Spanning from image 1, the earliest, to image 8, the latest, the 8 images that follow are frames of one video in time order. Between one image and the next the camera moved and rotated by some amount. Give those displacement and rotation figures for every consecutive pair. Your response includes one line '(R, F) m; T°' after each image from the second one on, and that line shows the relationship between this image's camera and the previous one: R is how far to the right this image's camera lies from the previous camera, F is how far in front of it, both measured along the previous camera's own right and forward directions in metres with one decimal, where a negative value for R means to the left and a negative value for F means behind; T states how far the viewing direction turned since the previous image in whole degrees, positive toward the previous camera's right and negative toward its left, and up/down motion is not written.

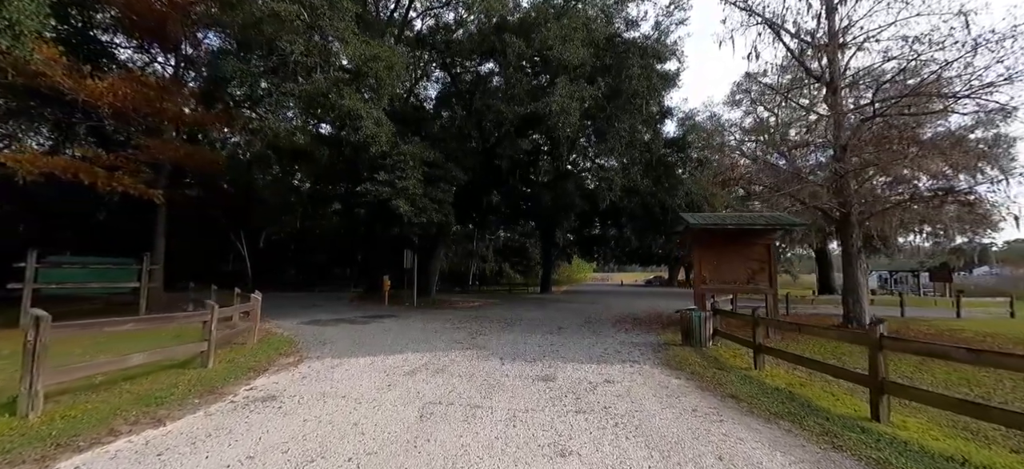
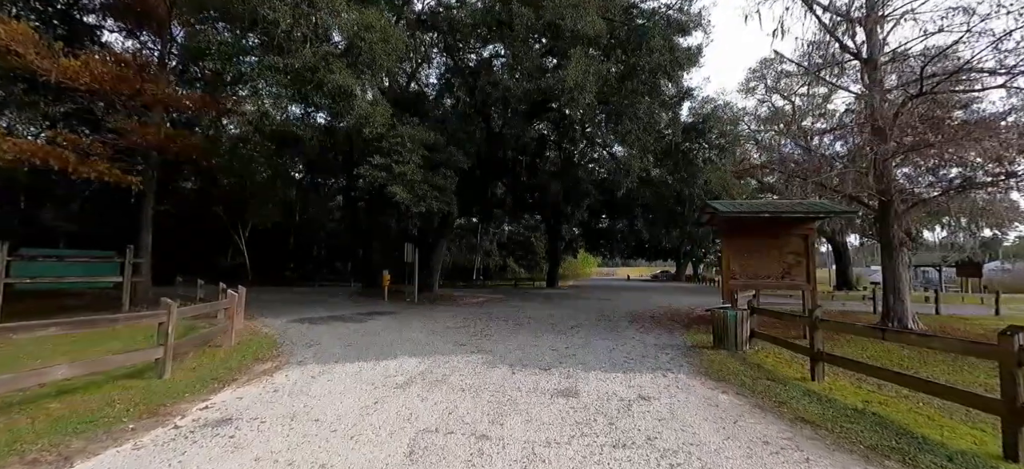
(-0.1, +0.8) m; -1°
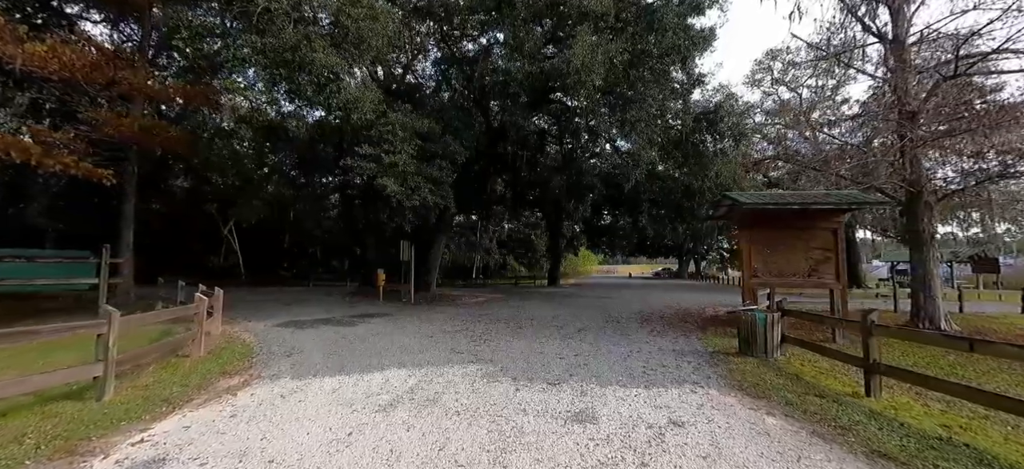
(0.0, +0.6) m; 0°
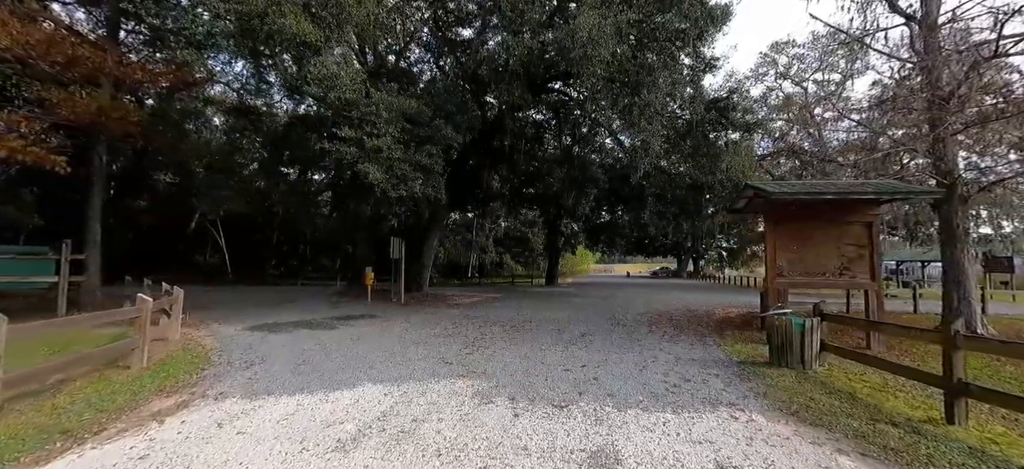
(0.0, +0.7) m; 0°
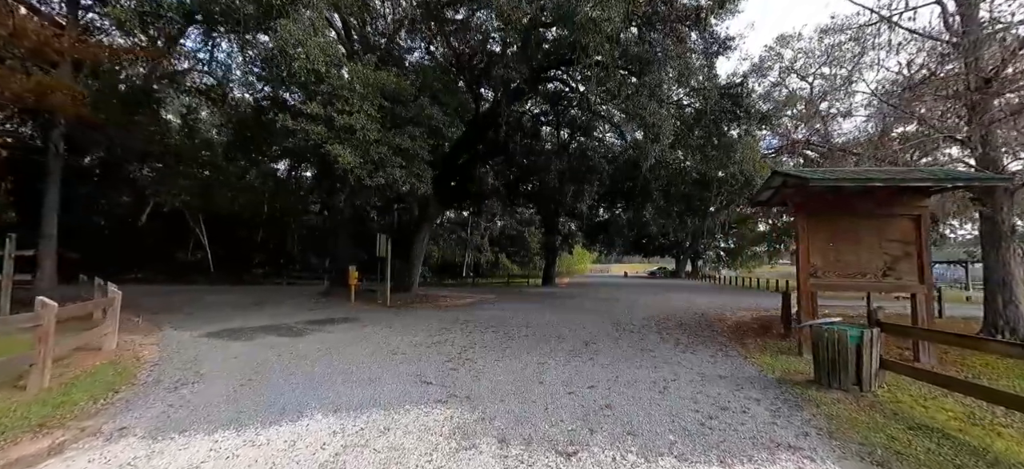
(0.0, +0.8) m; +1°
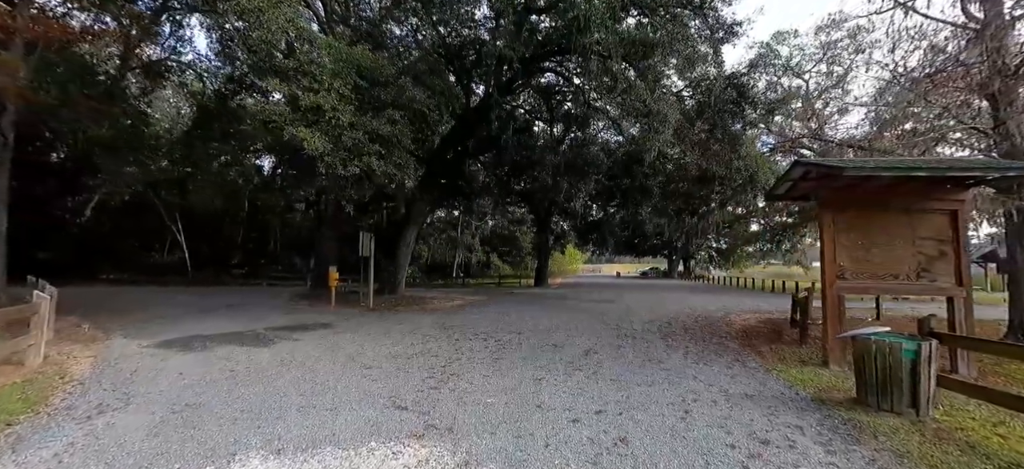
(0.0, +0.6) m; +1°
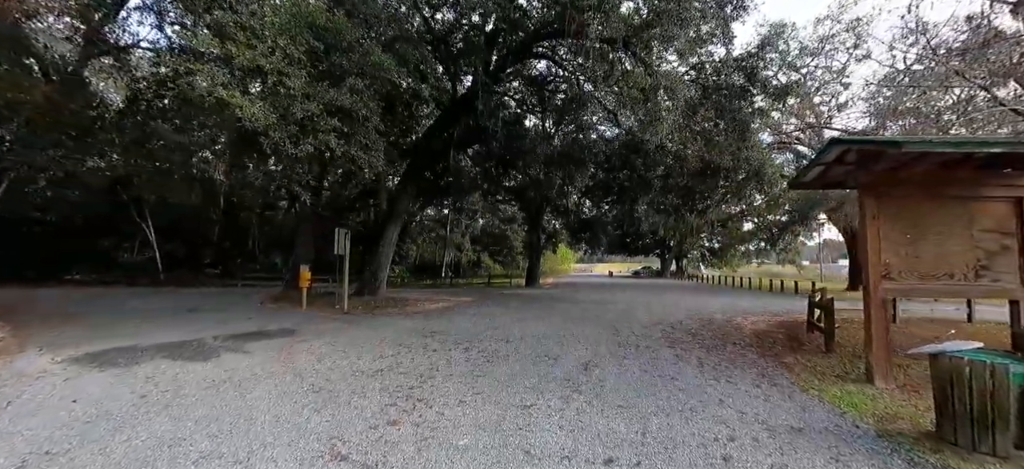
(+0.1, +0.8) m; +1°
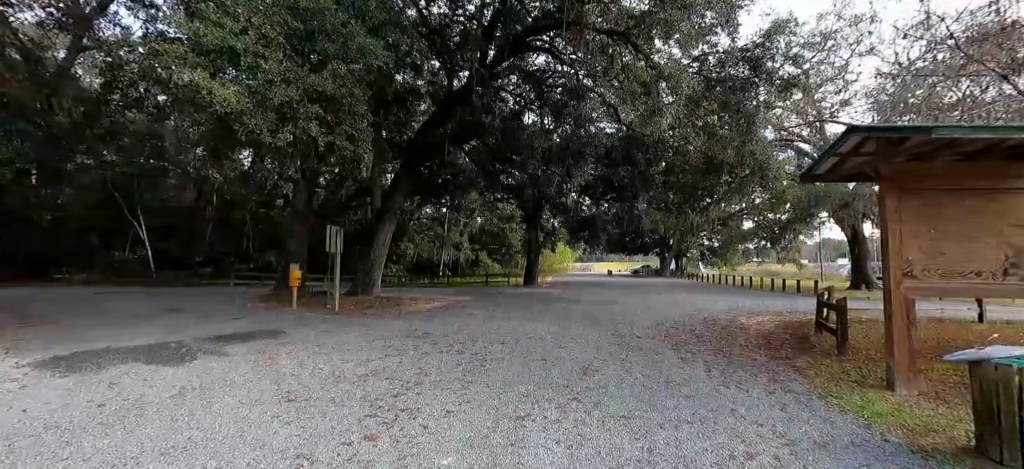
(0.0, +0.3) m; 0°
